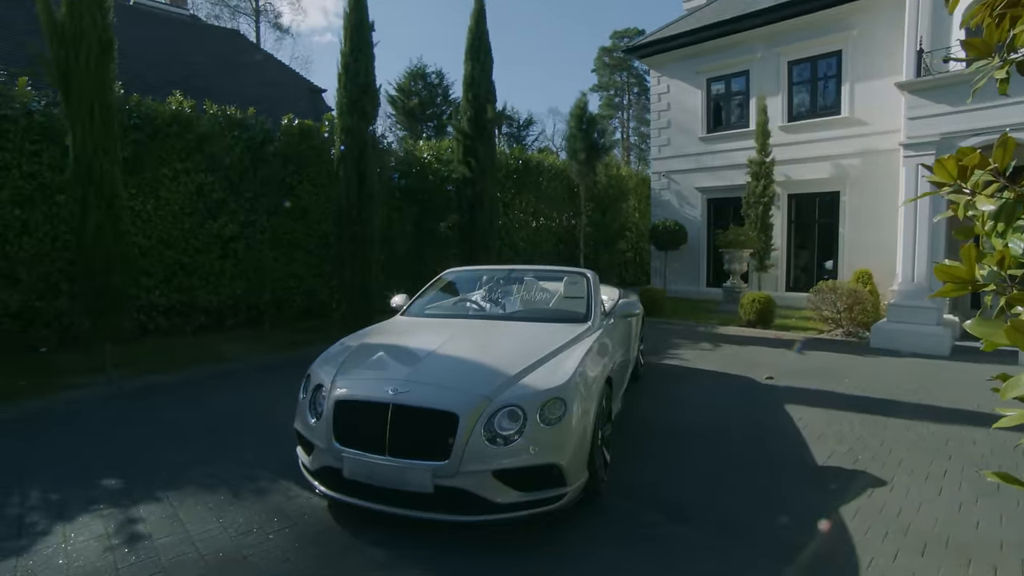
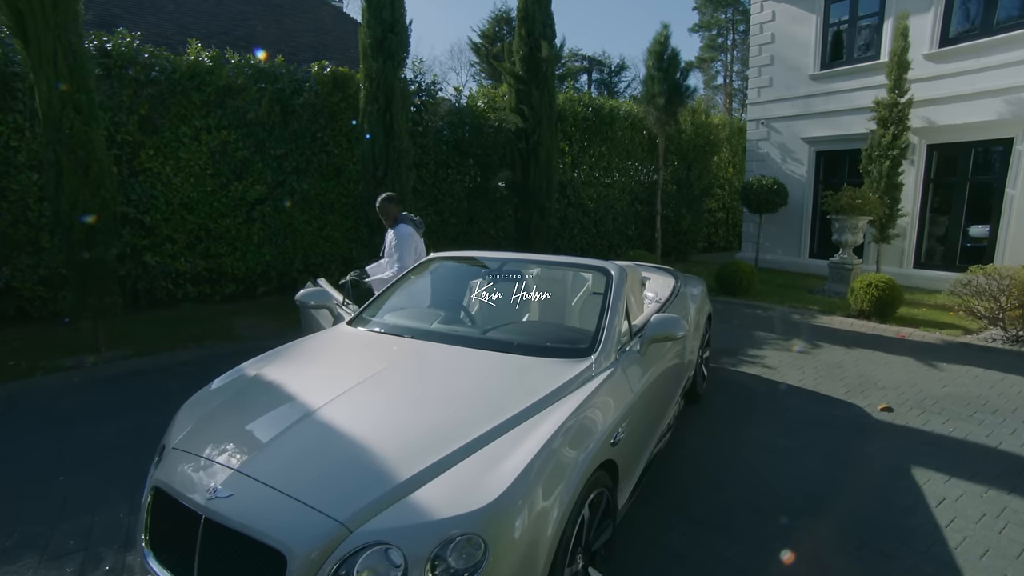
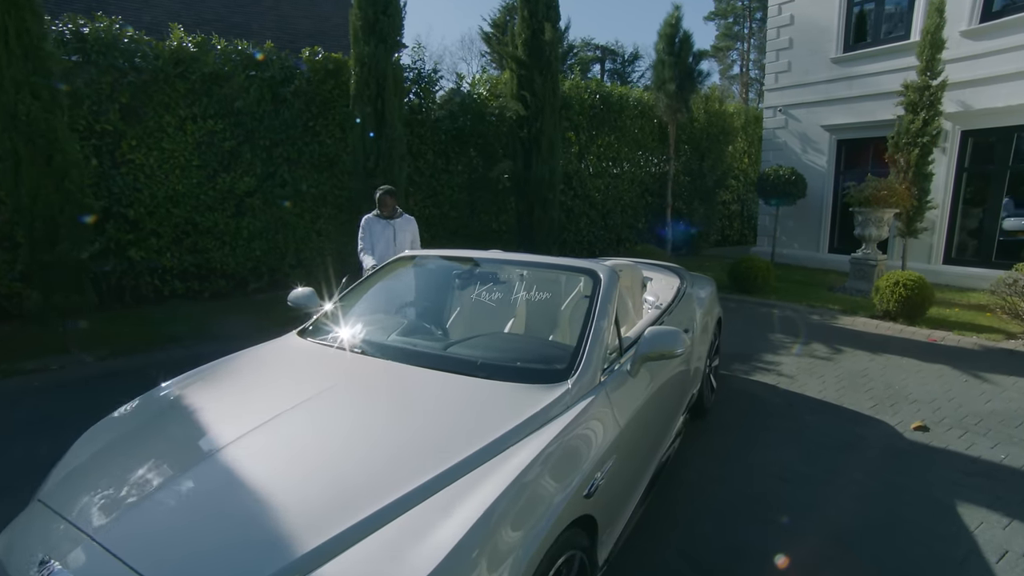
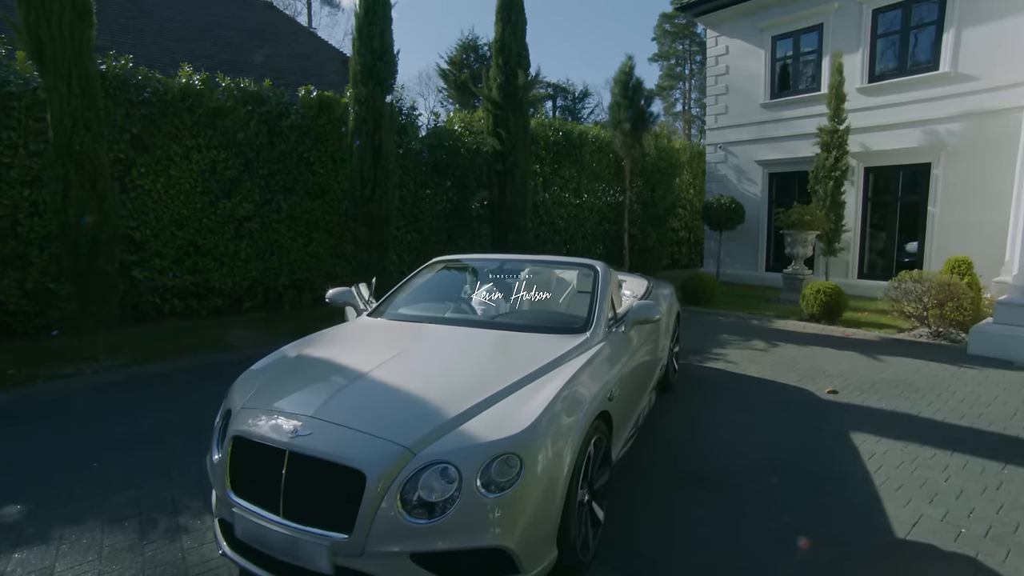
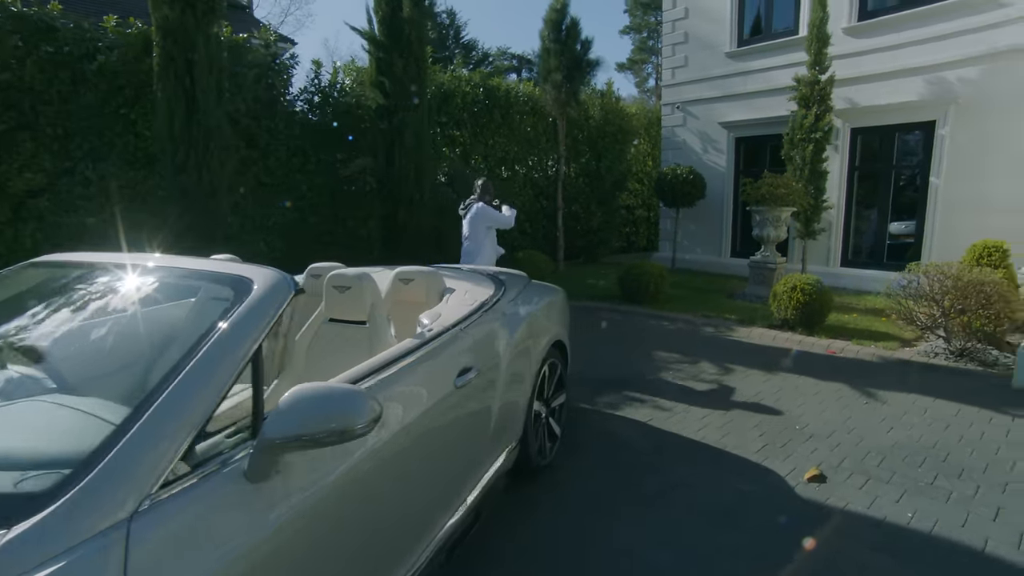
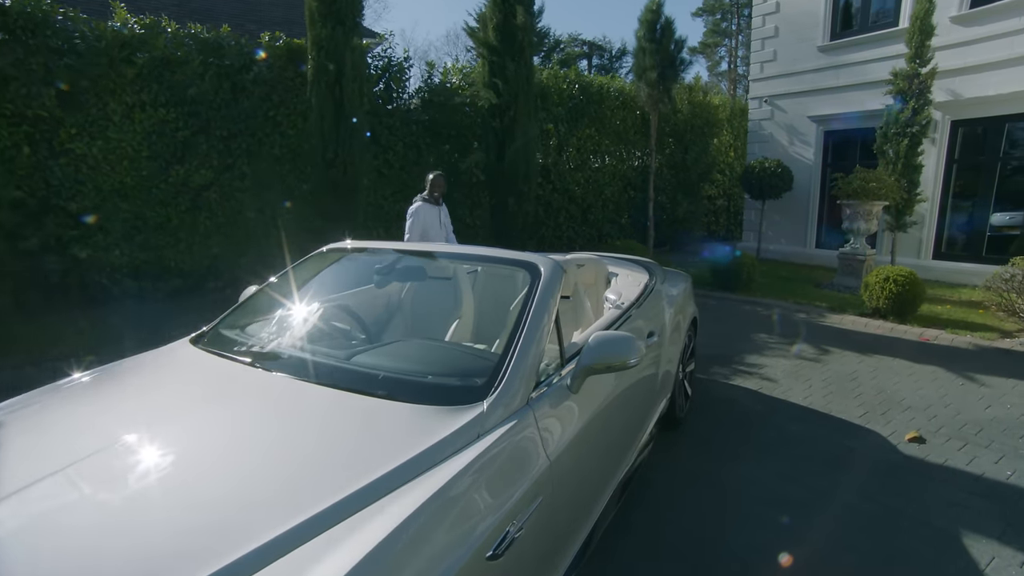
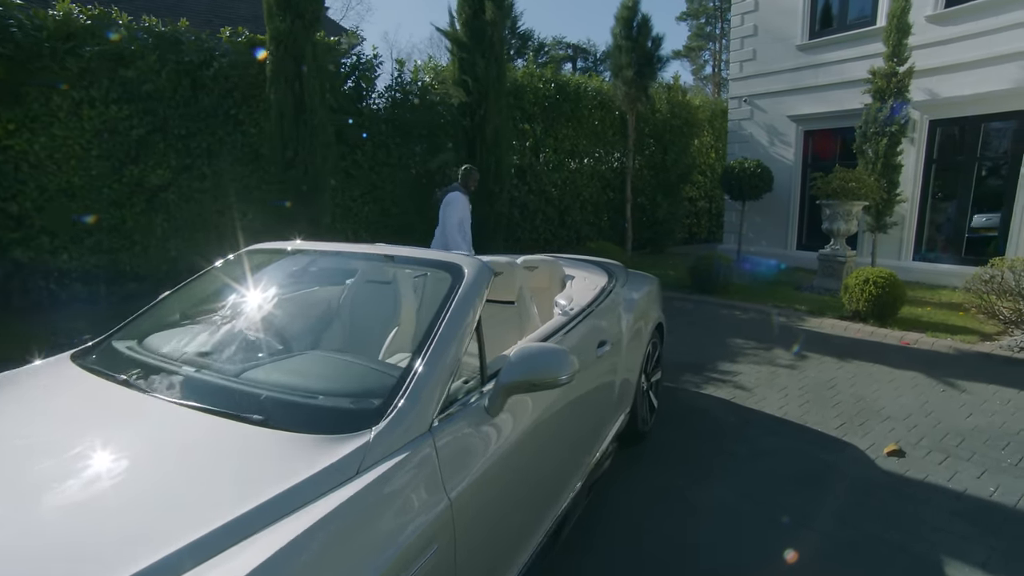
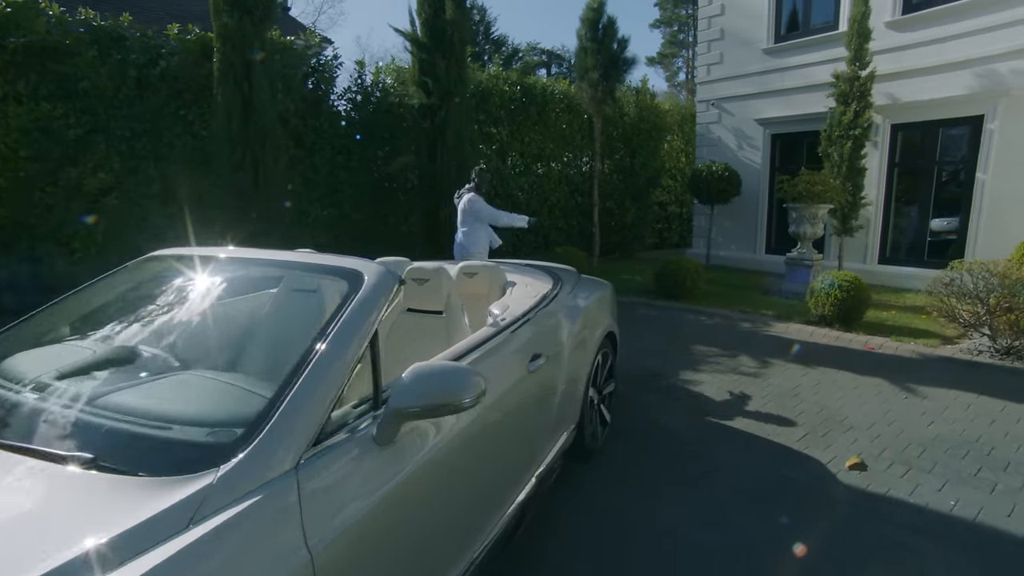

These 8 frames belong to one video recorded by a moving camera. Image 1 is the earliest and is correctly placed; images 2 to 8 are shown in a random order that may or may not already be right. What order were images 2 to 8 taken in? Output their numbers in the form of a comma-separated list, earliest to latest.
4, 2, 3, 6, 7, 8, 5
